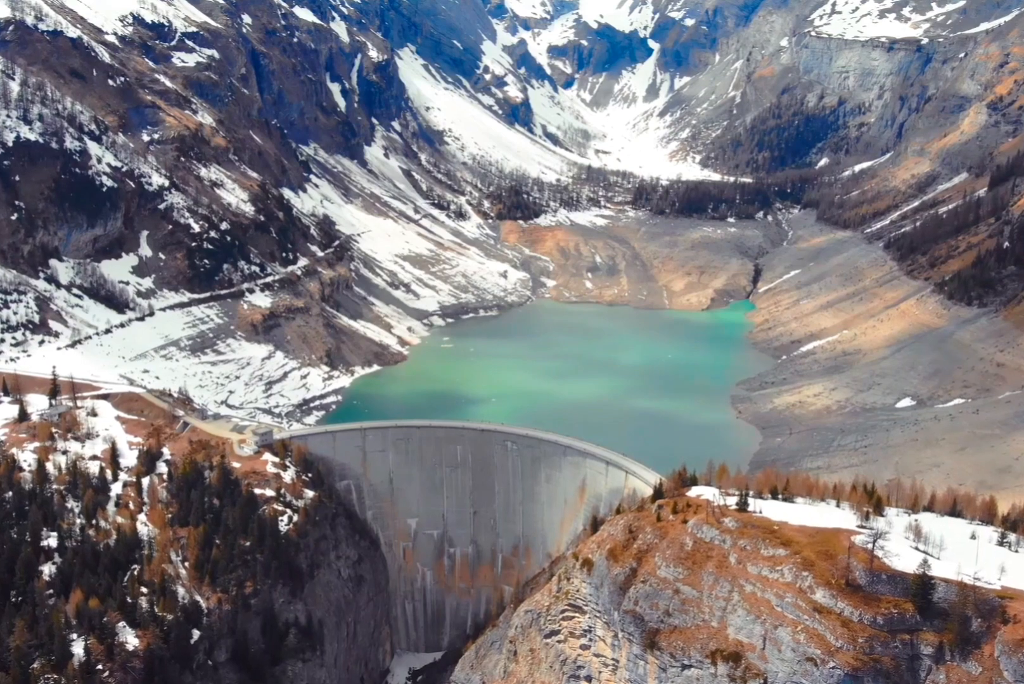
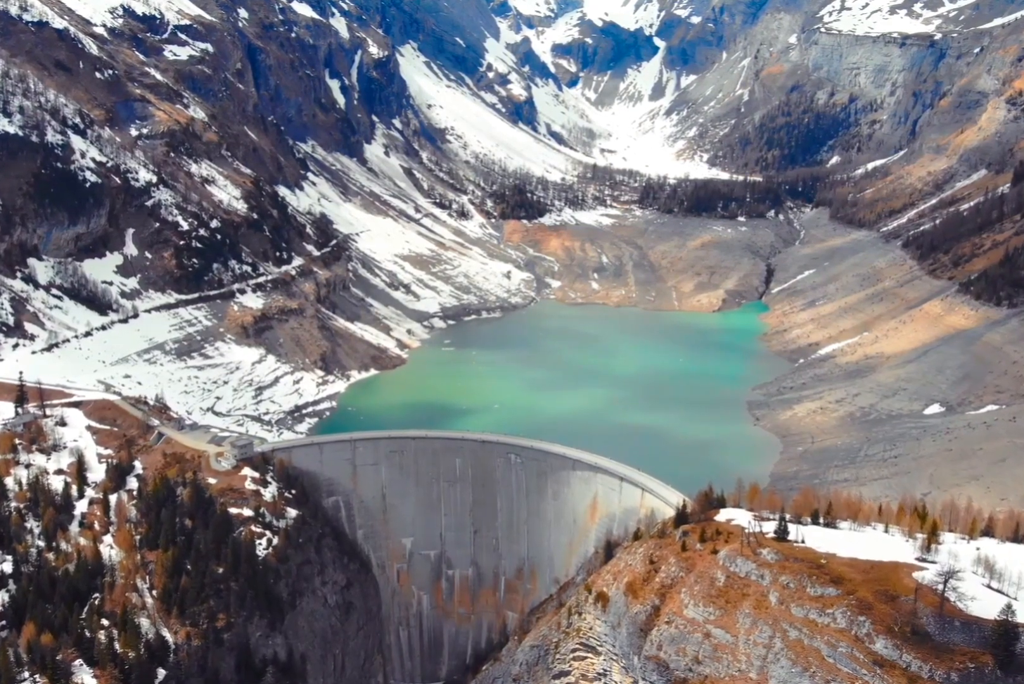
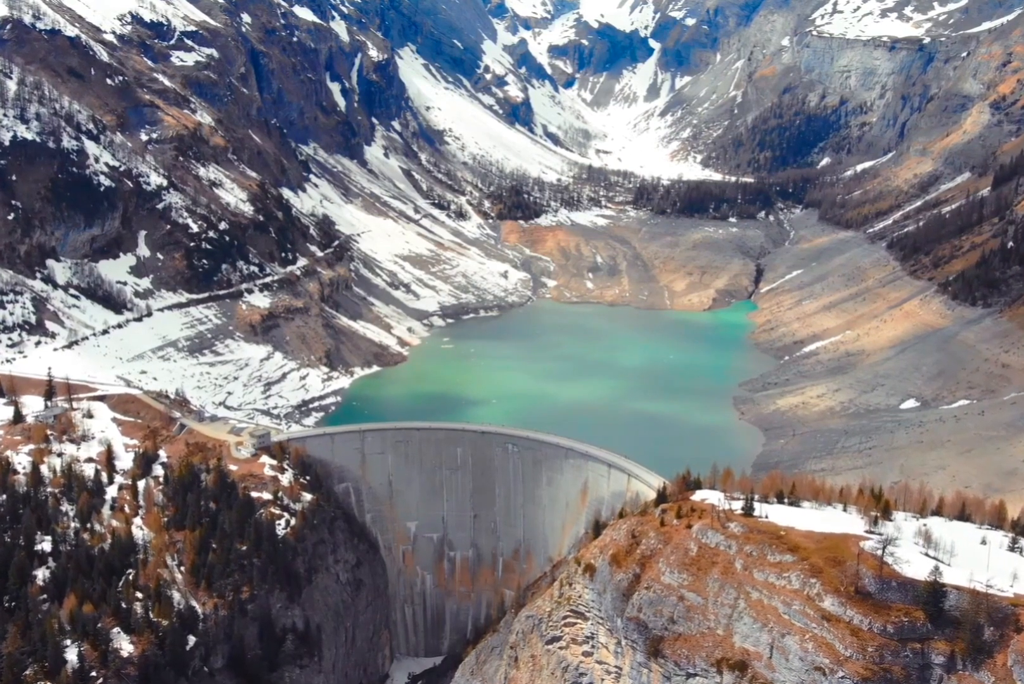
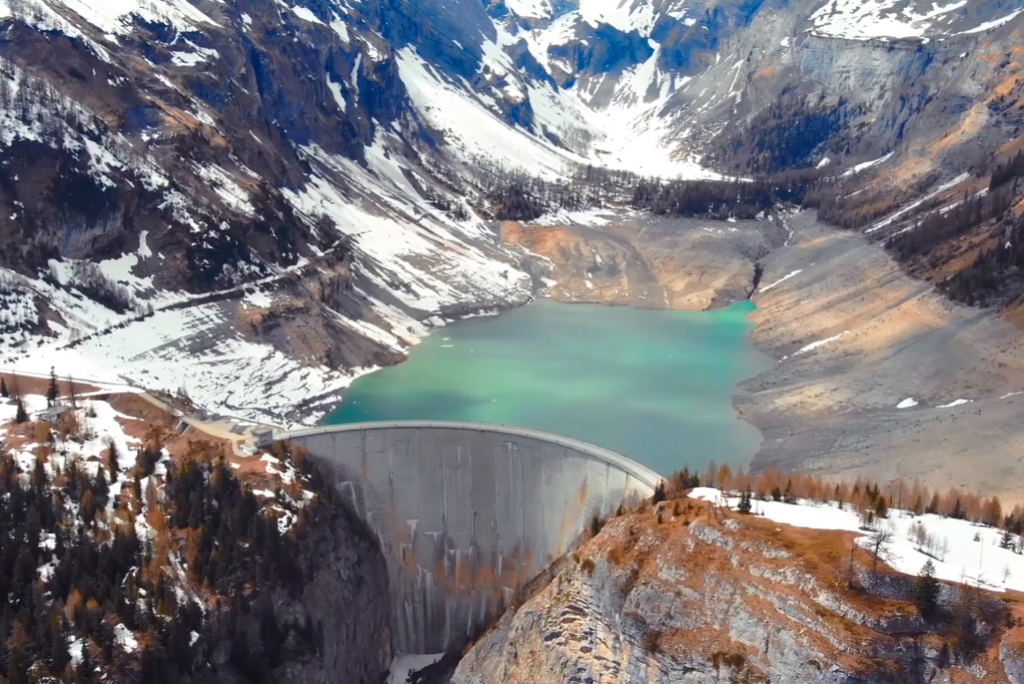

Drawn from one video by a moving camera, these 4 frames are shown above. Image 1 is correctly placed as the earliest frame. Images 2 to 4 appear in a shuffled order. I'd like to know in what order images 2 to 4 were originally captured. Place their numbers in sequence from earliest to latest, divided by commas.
4, 3, 2
